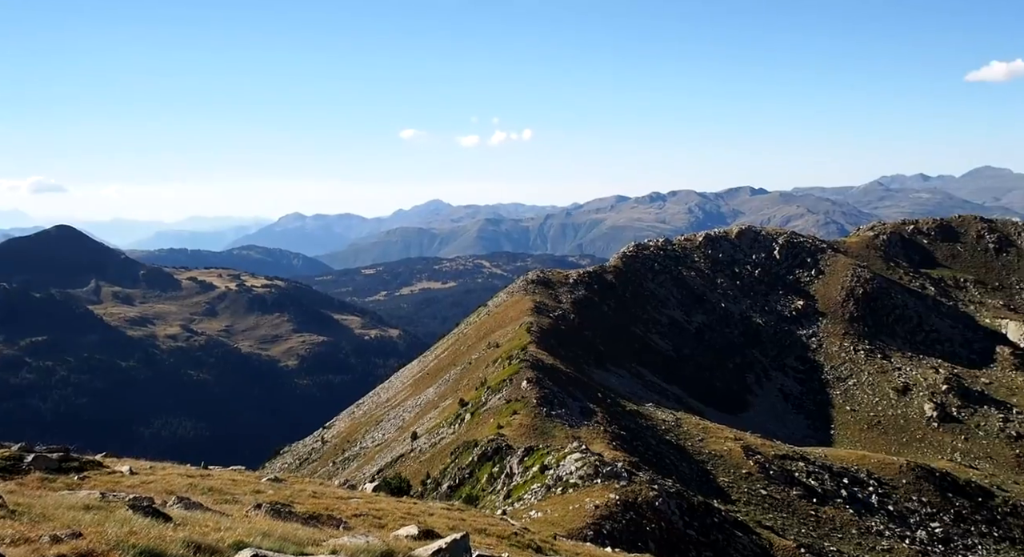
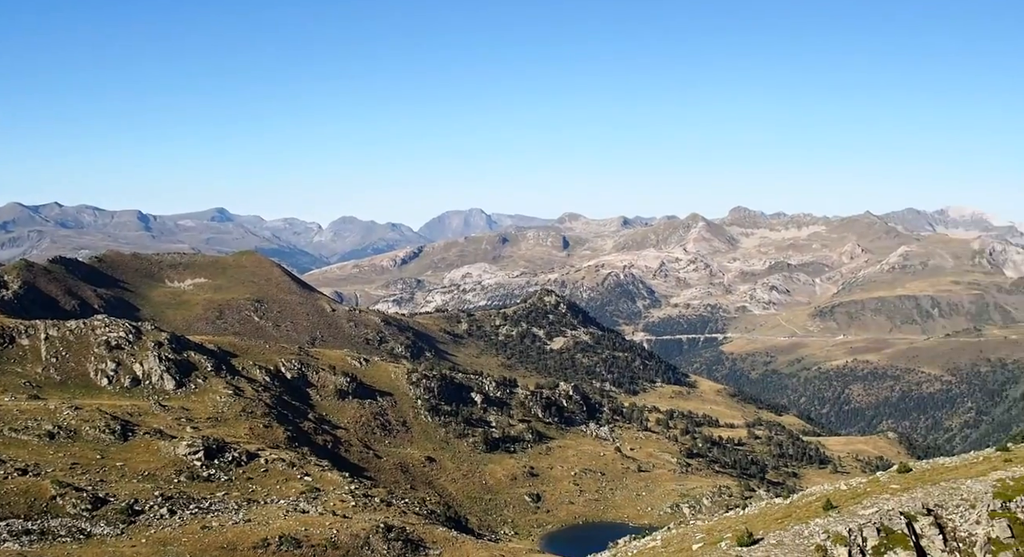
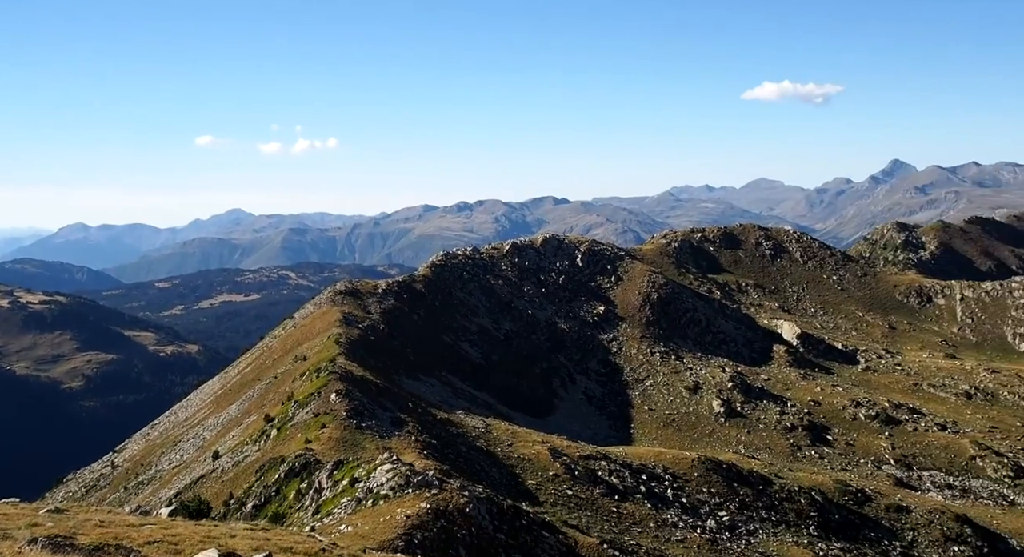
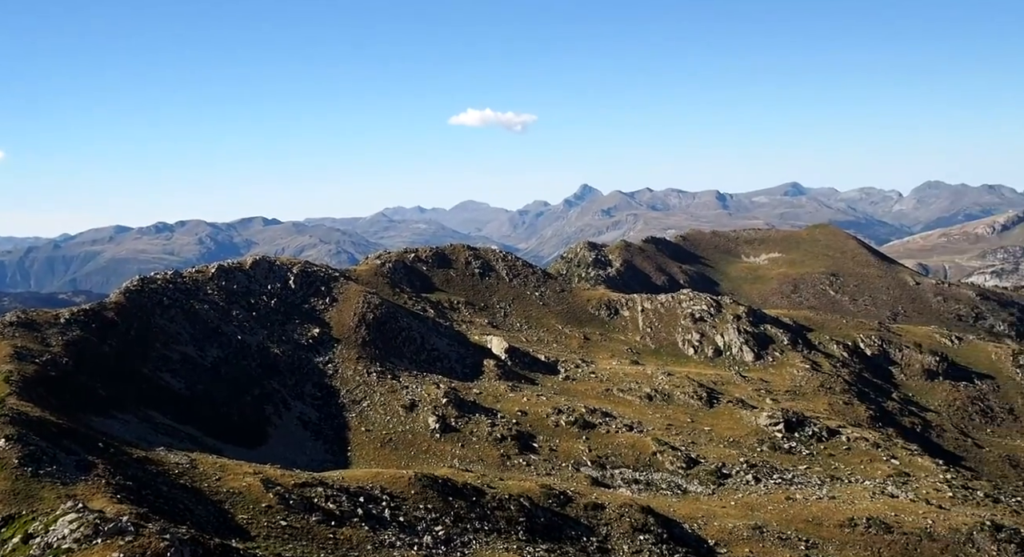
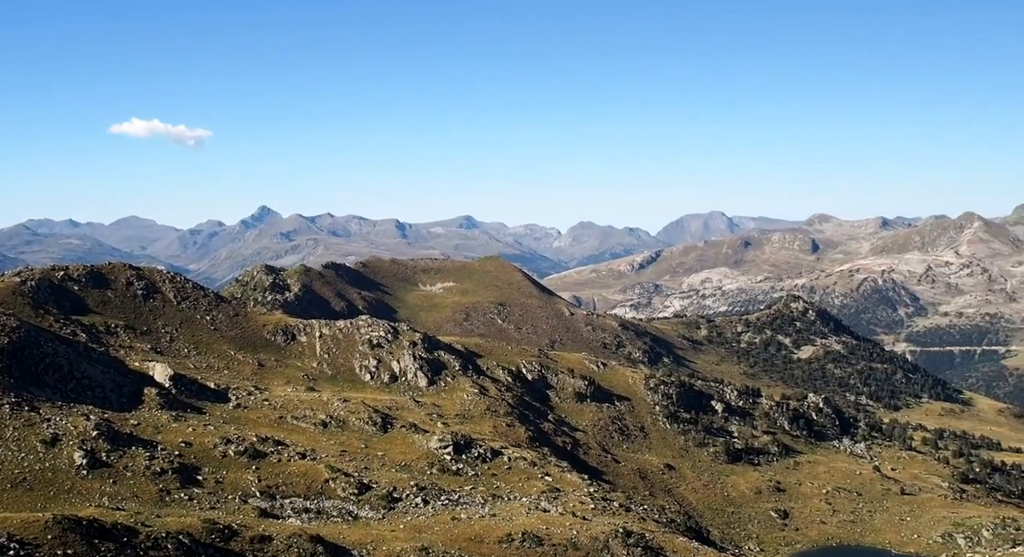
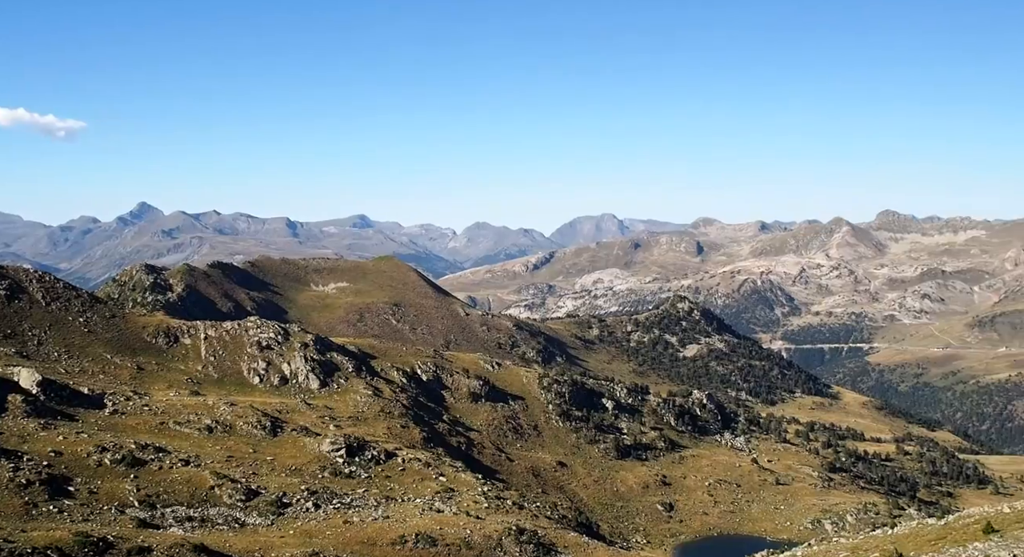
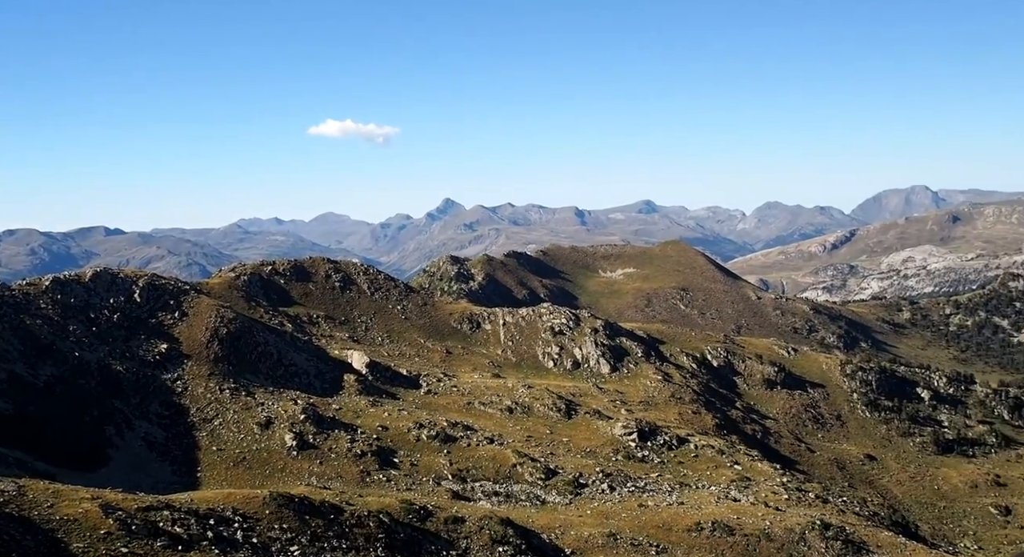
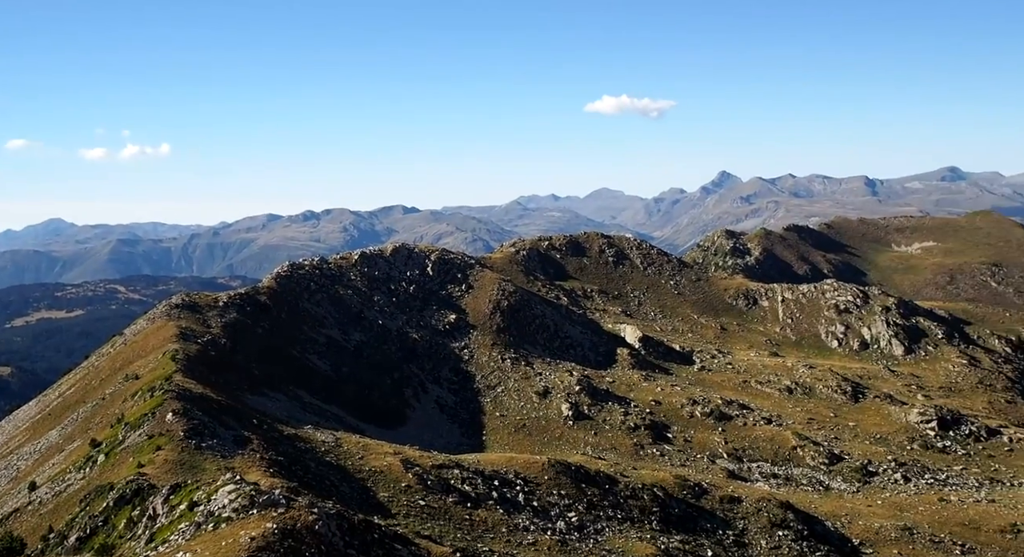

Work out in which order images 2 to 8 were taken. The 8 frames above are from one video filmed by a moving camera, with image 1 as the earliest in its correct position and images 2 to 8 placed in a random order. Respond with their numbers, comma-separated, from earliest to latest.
3, 8, 4, 7, 5, 6, 2
